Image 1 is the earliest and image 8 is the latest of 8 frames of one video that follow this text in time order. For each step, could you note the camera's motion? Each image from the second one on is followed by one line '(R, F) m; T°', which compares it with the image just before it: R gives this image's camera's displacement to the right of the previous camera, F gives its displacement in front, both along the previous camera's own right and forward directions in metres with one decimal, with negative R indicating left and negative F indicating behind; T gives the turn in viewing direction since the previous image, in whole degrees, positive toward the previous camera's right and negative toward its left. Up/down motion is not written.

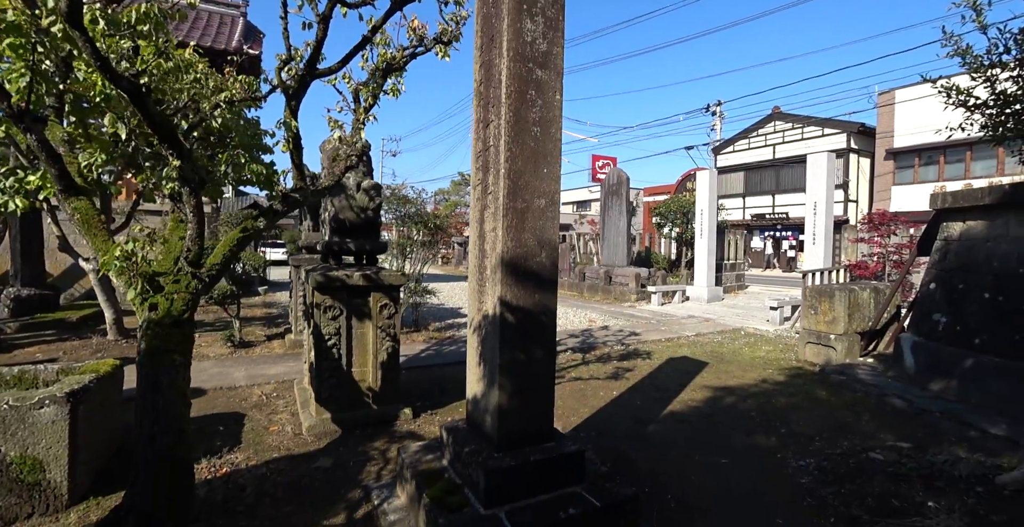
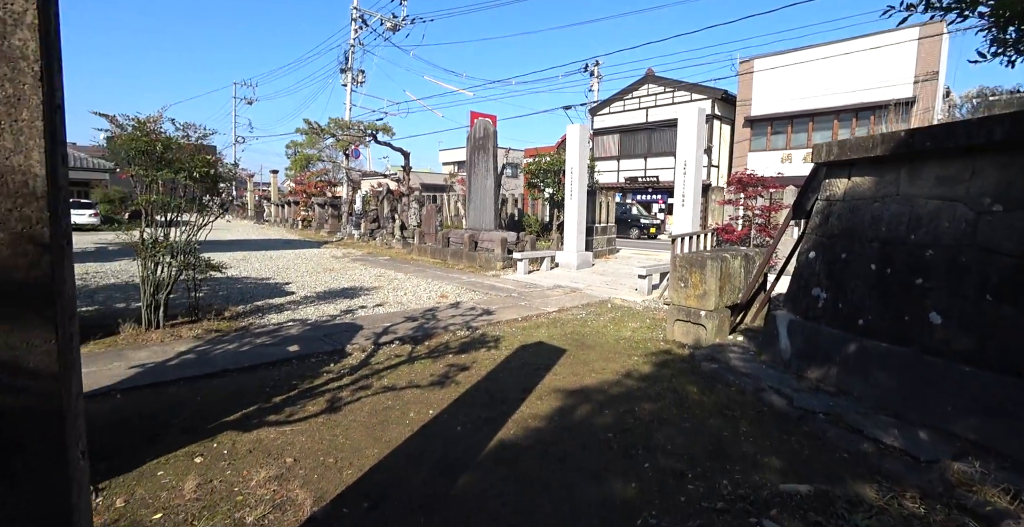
(+0.7, +1.3) m; +13°
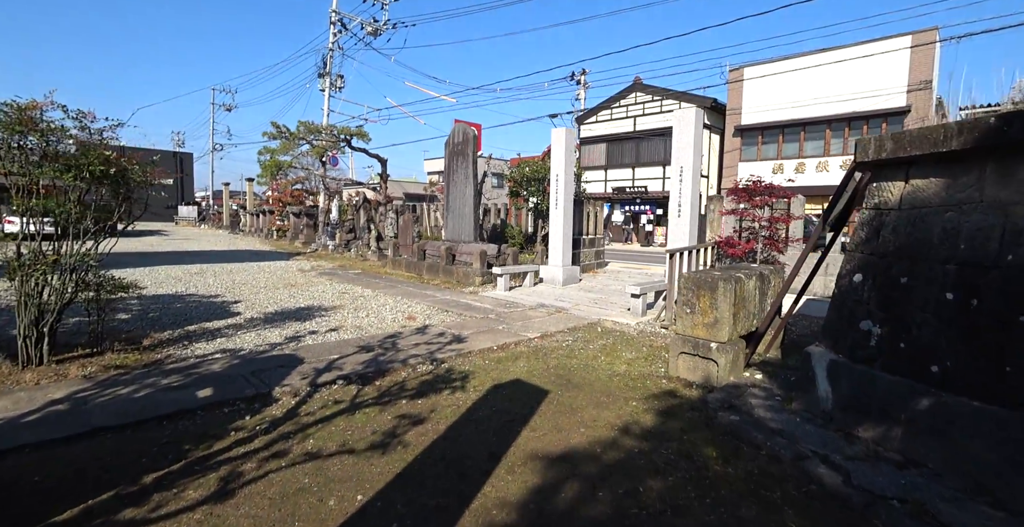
(+0.1, +0.8) m; +1°
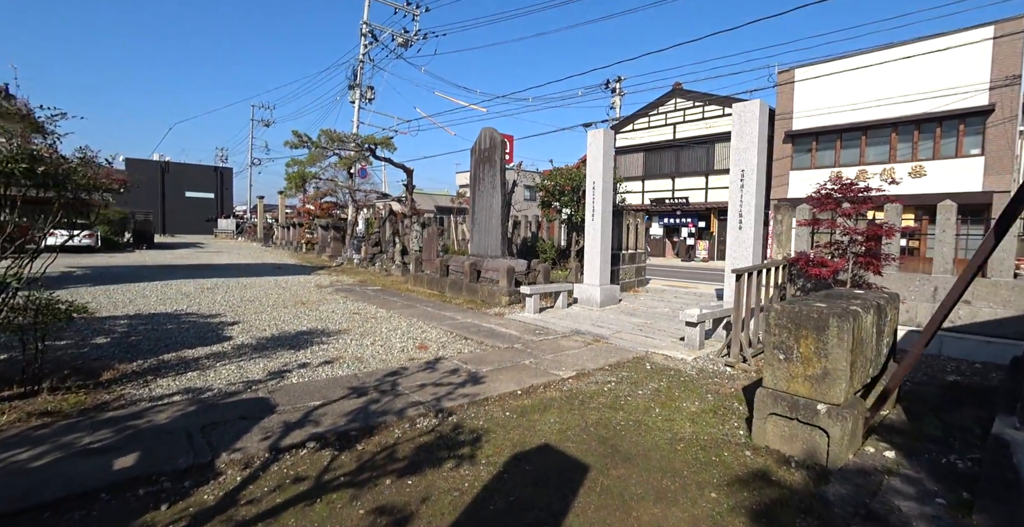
(0.0, +1.0) m; -4°
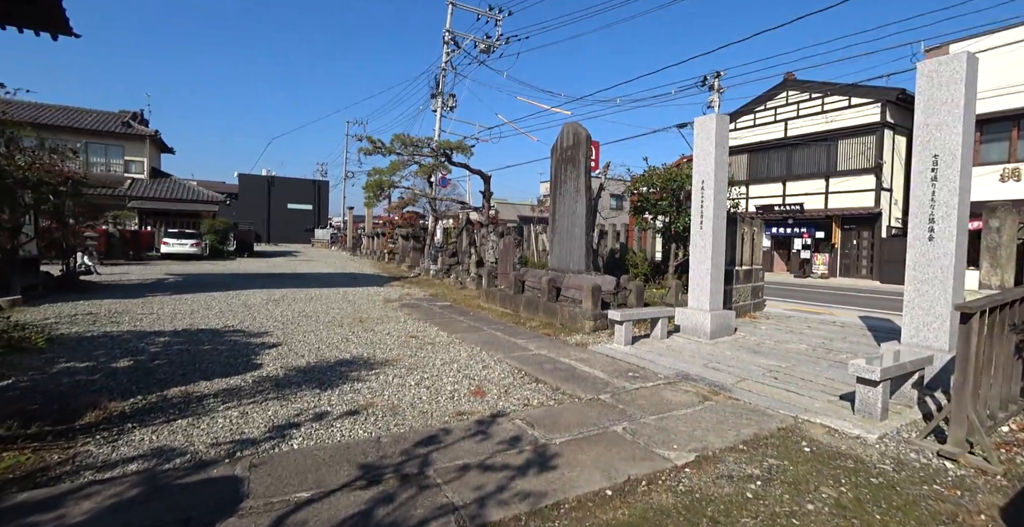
(0.0, +1.3) m; -9°
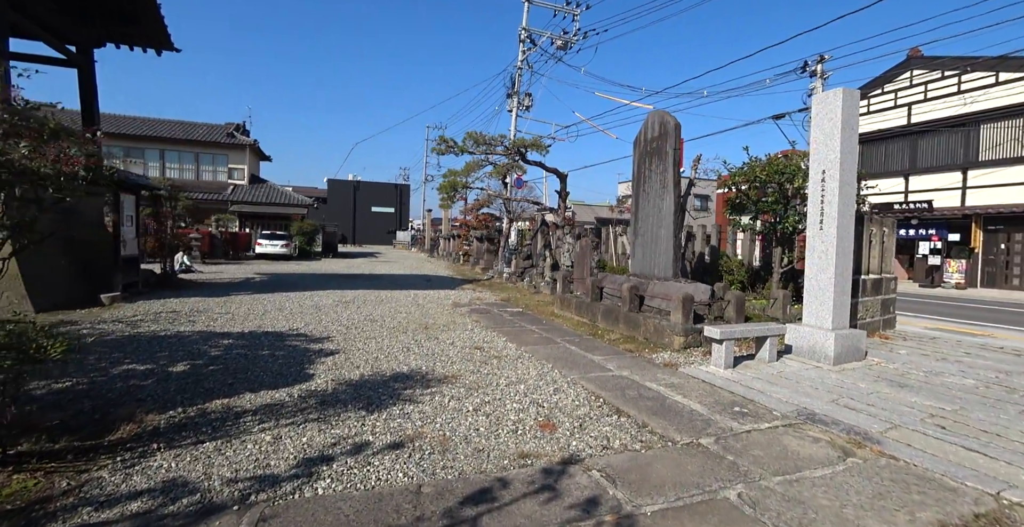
(0.0, +0.7) m; -9°
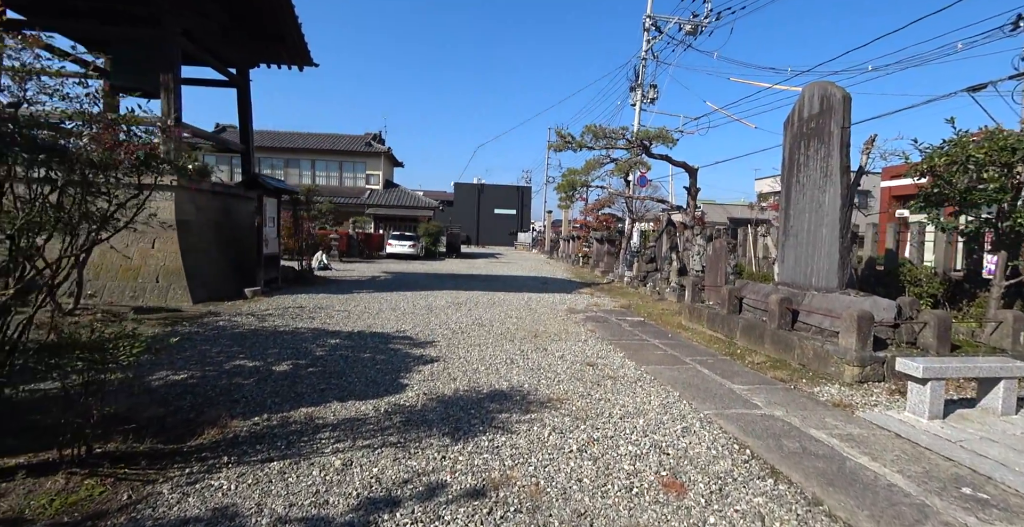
(0.0, +0.7) m; -14°
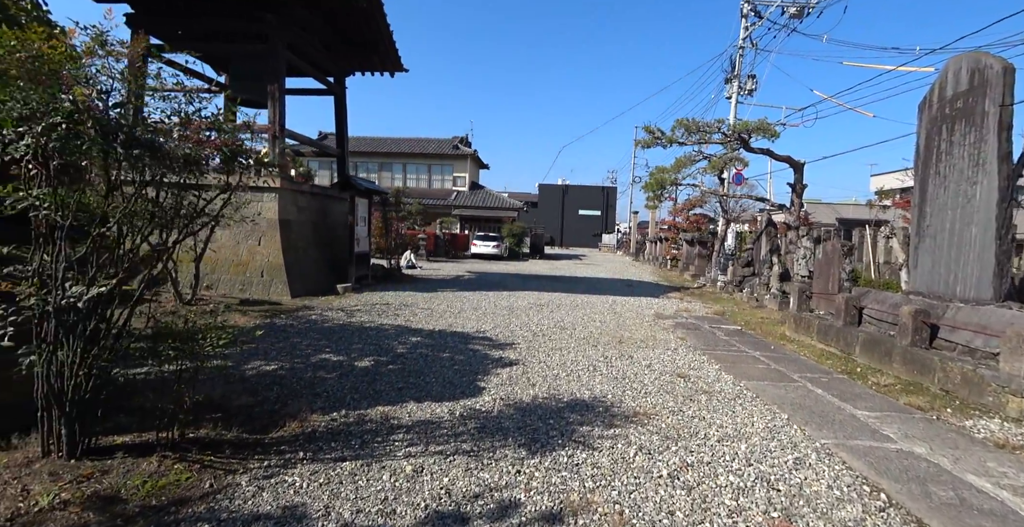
(0.0, +0.2) m; -9°
